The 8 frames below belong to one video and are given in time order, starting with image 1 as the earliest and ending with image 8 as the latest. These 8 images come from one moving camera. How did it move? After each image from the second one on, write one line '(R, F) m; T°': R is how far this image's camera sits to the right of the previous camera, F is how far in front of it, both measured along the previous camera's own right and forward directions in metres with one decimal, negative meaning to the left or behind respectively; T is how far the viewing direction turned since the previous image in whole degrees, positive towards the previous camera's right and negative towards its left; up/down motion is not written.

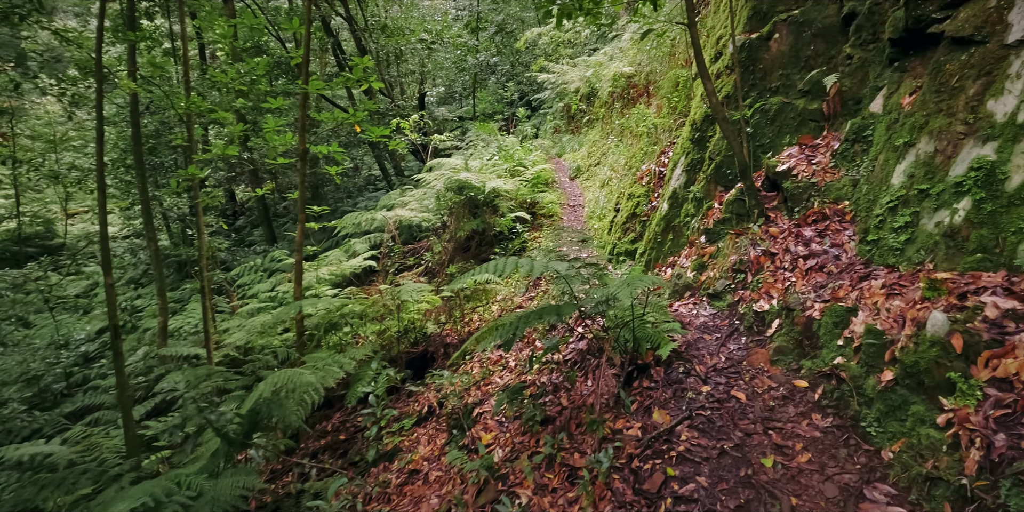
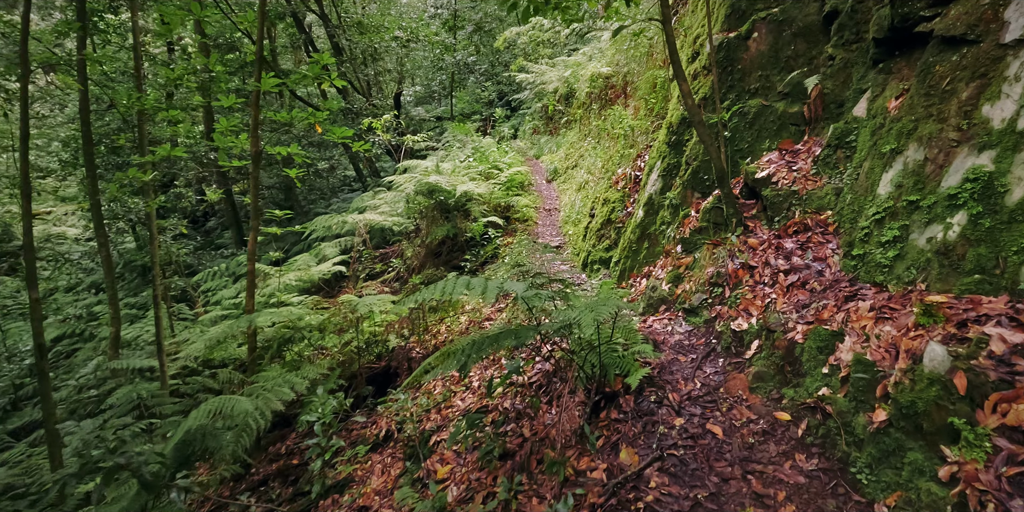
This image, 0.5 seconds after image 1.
(+0.2, +0.3) m; +2°
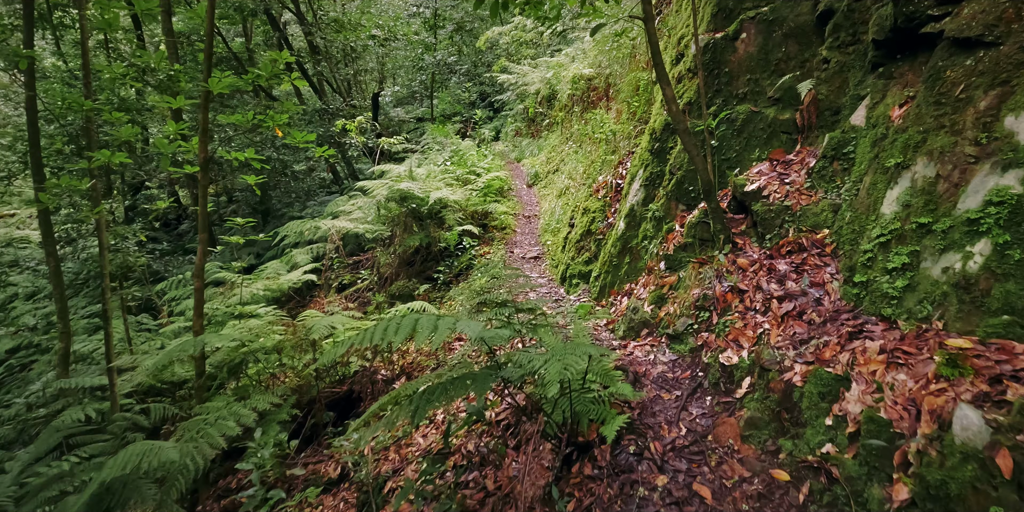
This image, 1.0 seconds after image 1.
(+0.1, +0.4) m; +1°
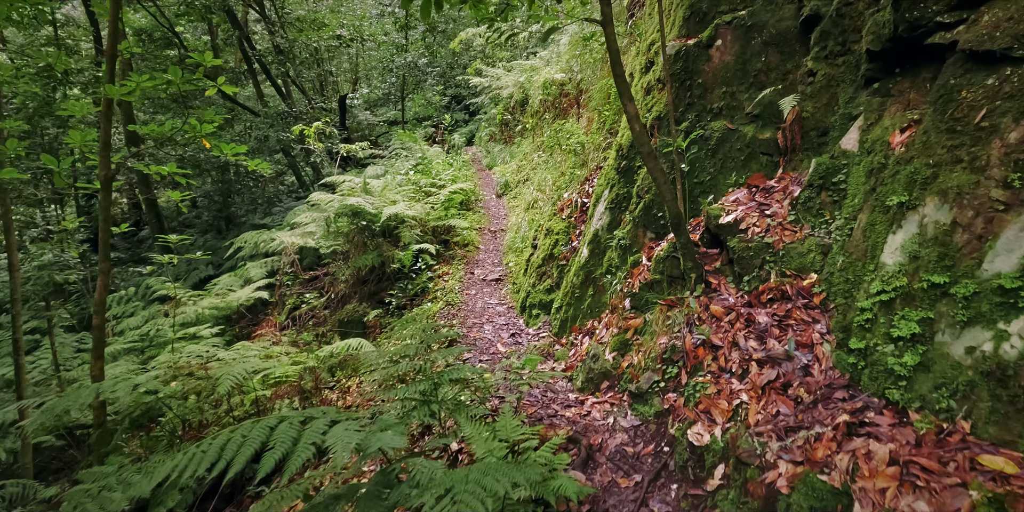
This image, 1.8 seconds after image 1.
(+0.3, +0.6) m; +2°
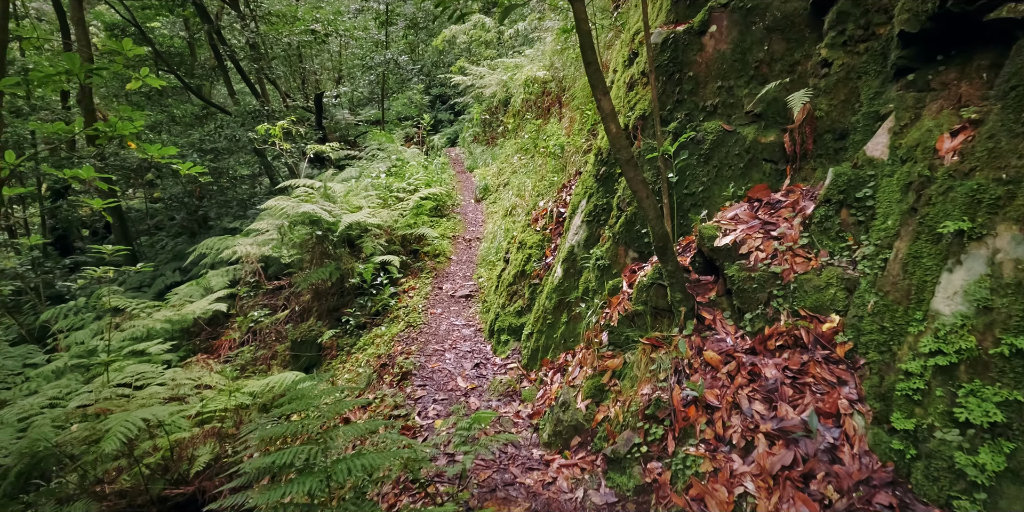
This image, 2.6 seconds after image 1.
(+0.2, +0.7) m; +1°
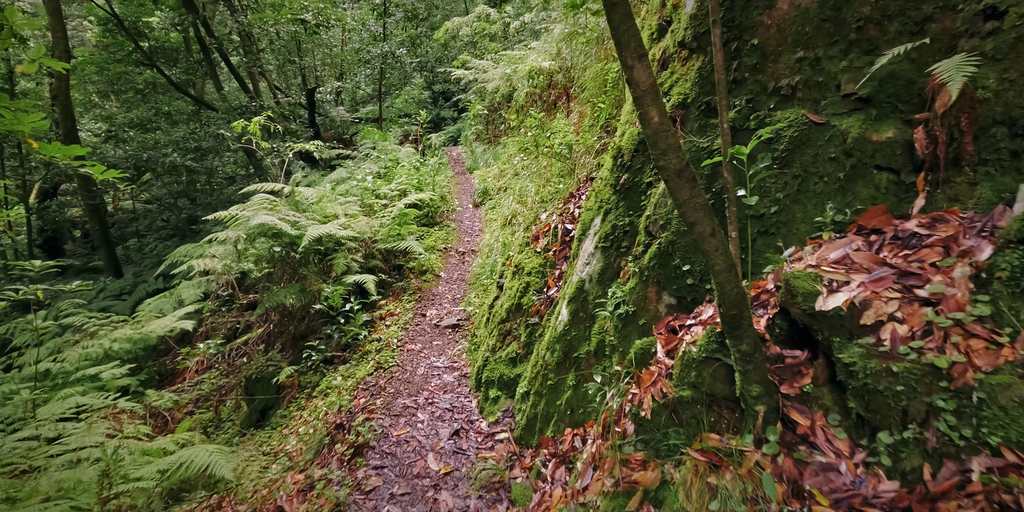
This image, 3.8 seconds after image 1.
(+0.1, +1.1) m; -1°
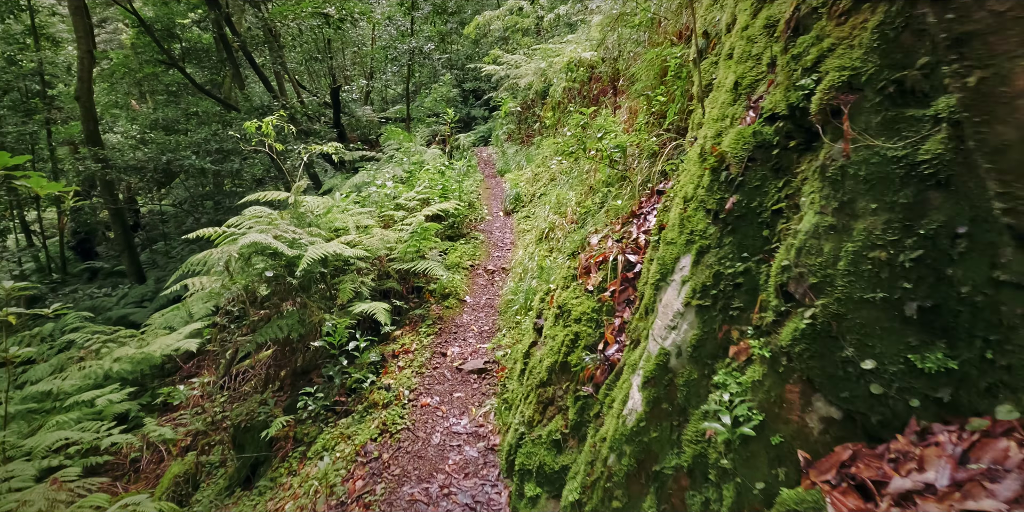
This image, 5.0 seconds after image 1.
(-0.1, +1.0) m; -3°
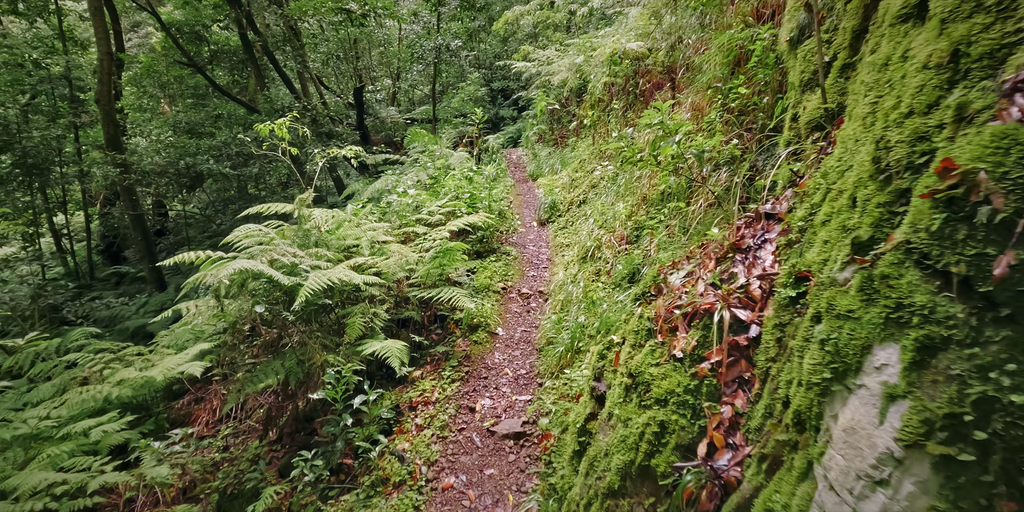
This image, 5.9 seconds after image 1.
(-0.1, +0.9) m; -3°
